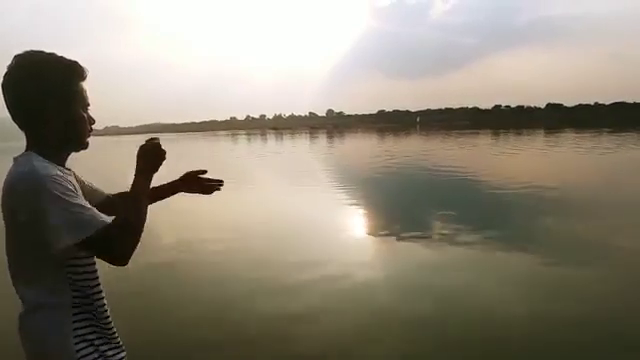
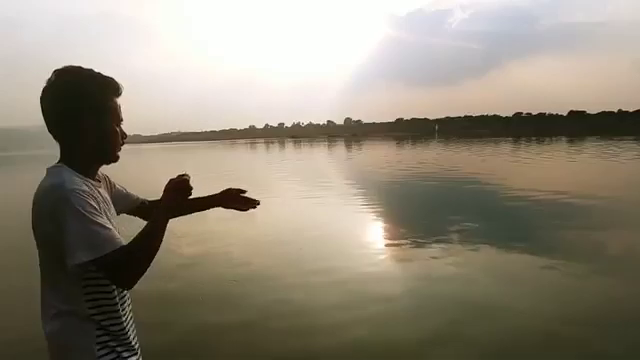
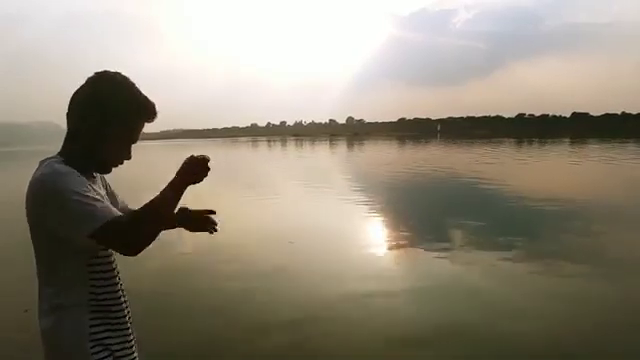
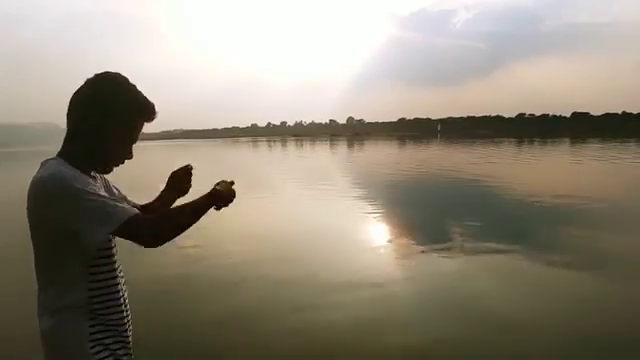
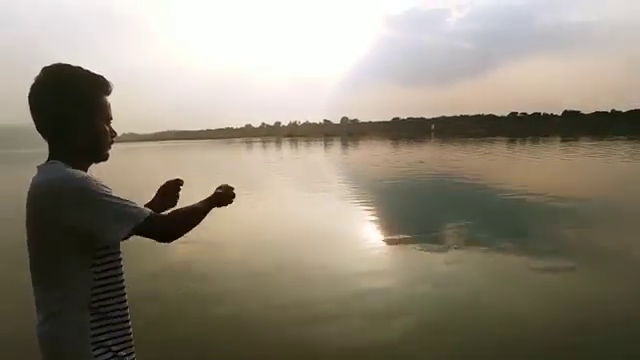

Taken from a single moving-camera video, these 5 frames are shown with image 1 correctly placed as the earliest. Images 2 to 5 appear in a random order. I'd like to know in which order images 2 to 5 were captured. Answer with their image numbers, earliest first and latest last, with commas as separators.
5, 2, 4, 3
